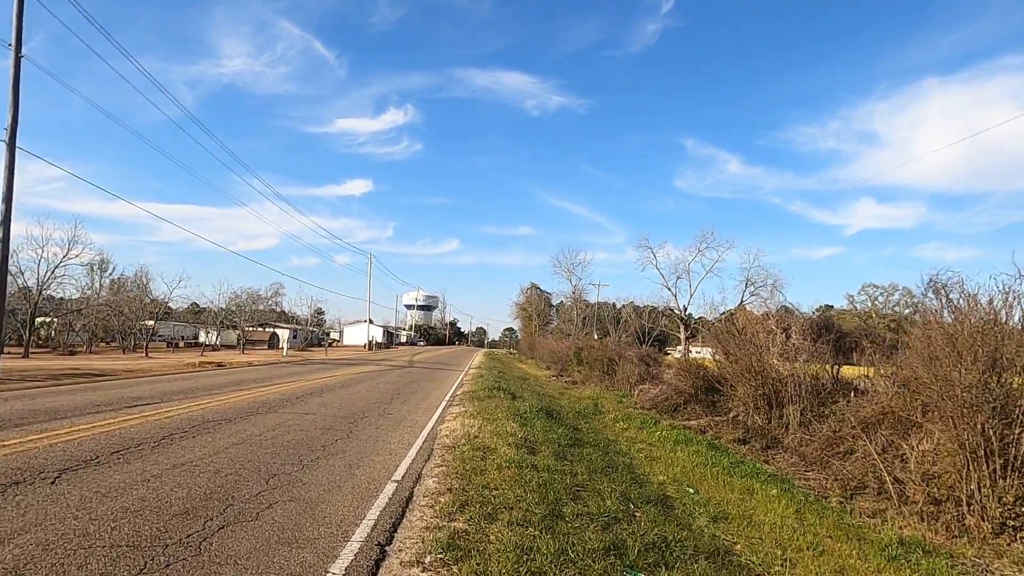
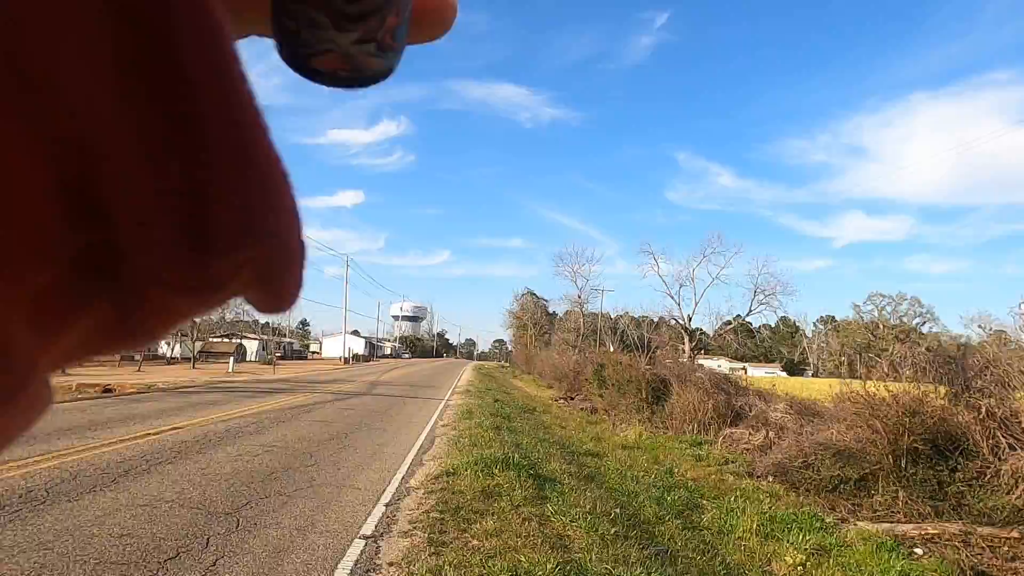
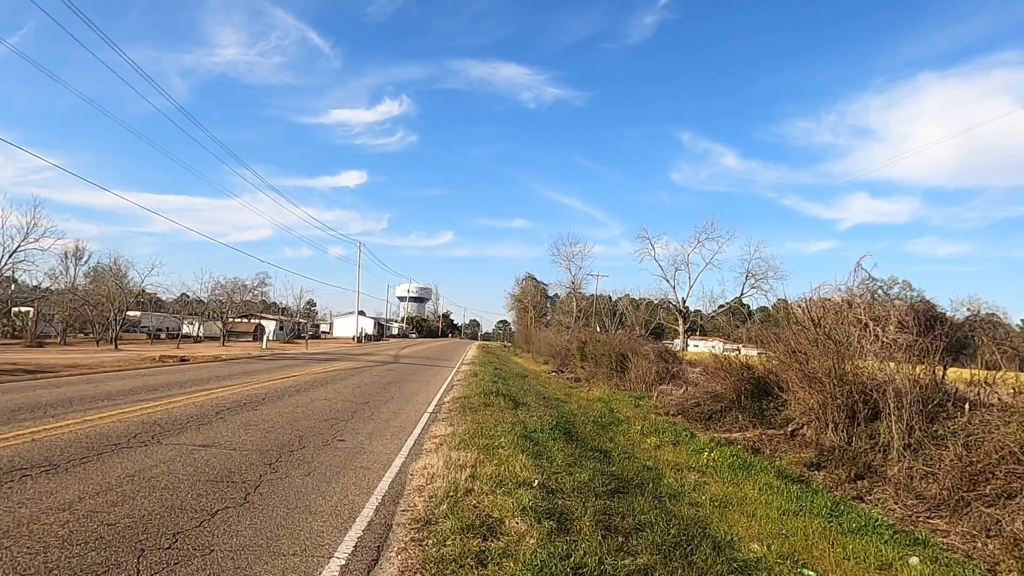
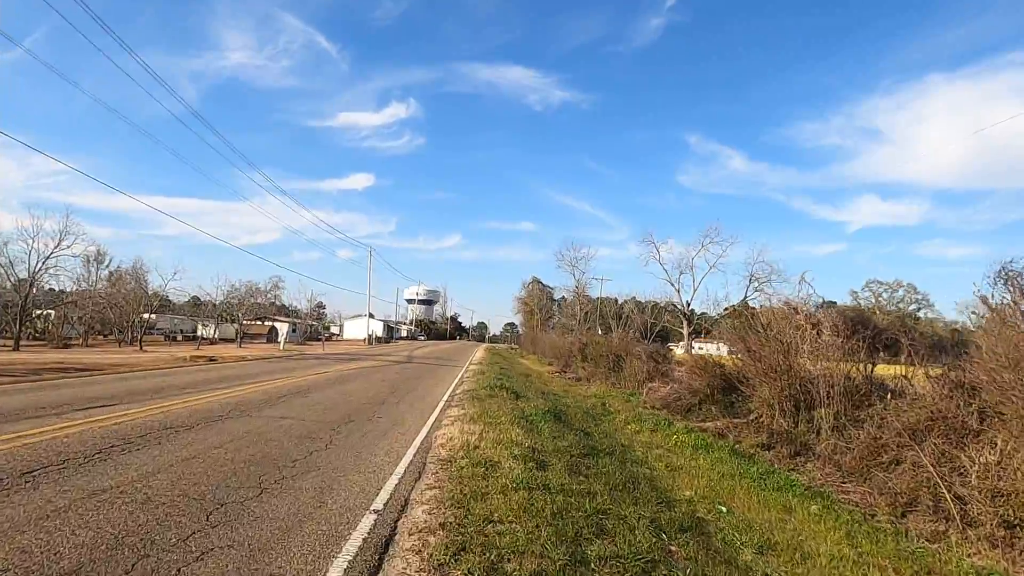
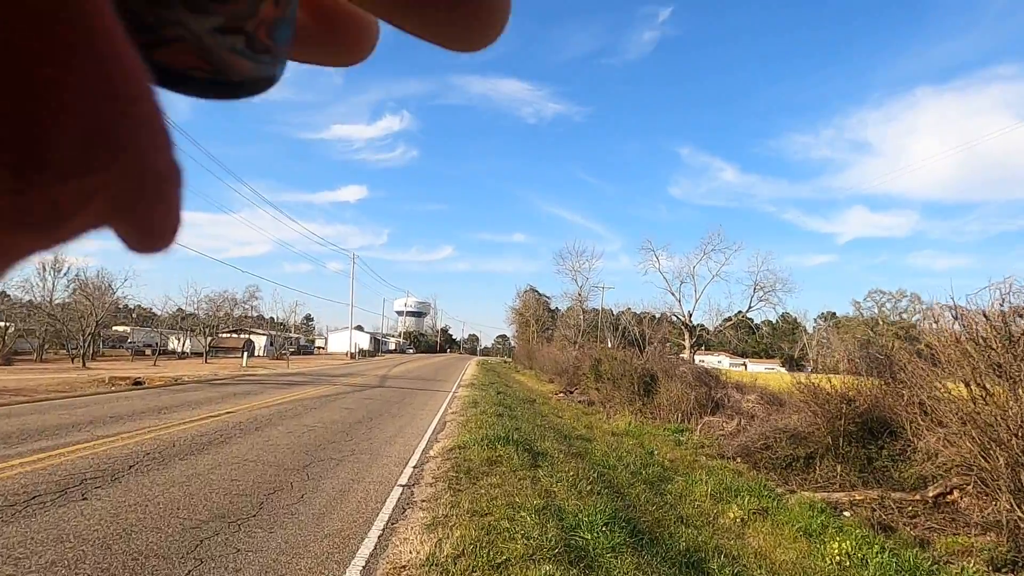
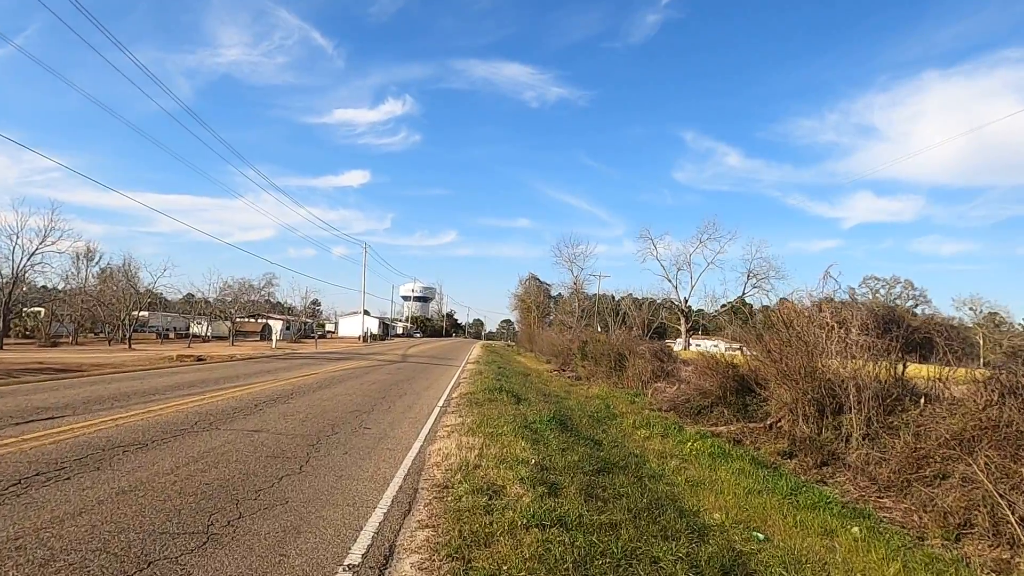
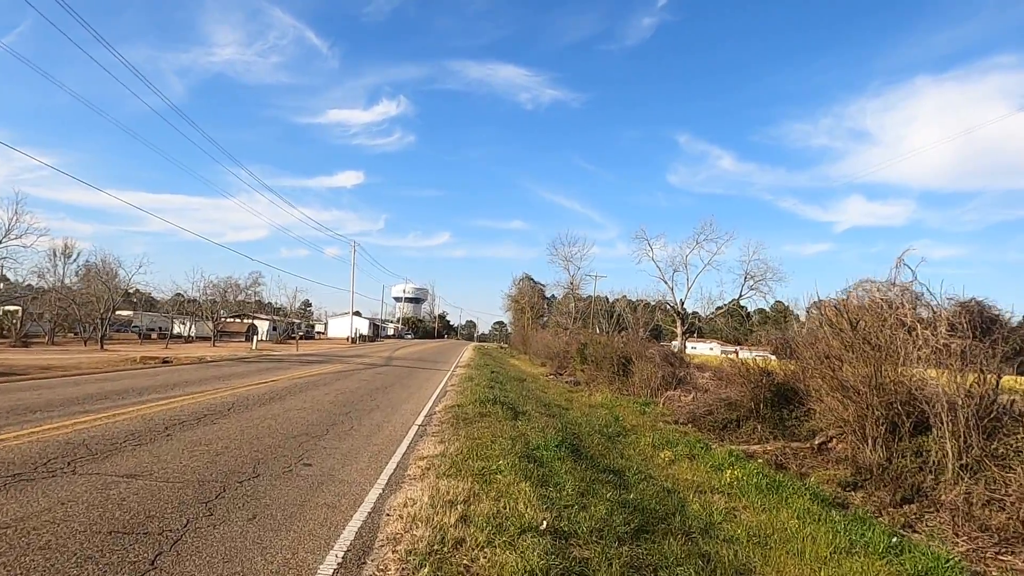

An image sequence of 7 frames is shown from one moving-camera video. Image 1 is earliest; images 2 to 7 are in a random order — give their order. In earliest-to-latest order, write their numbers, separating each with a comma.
4, 6, 3, 7, 5, 2
